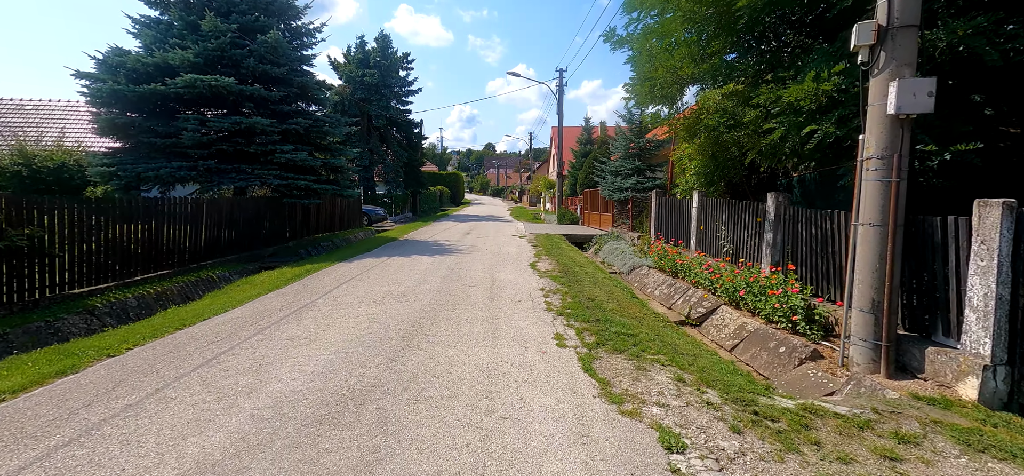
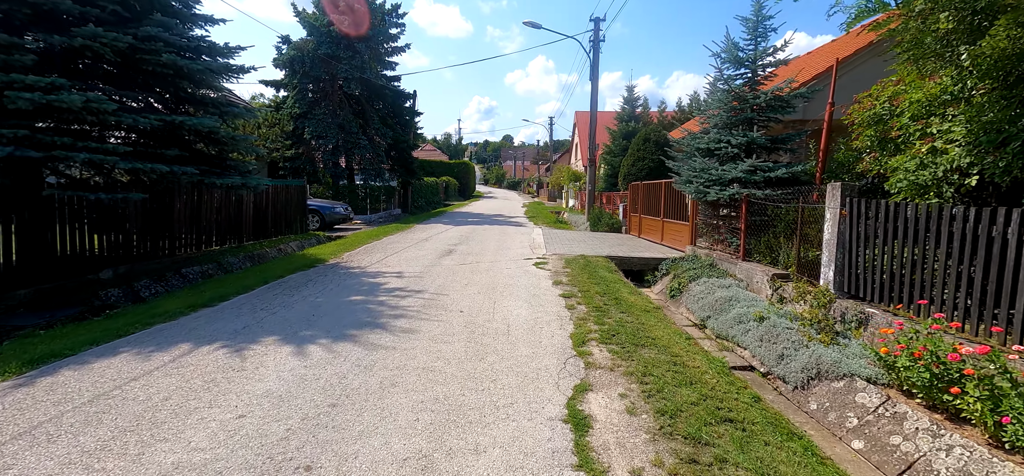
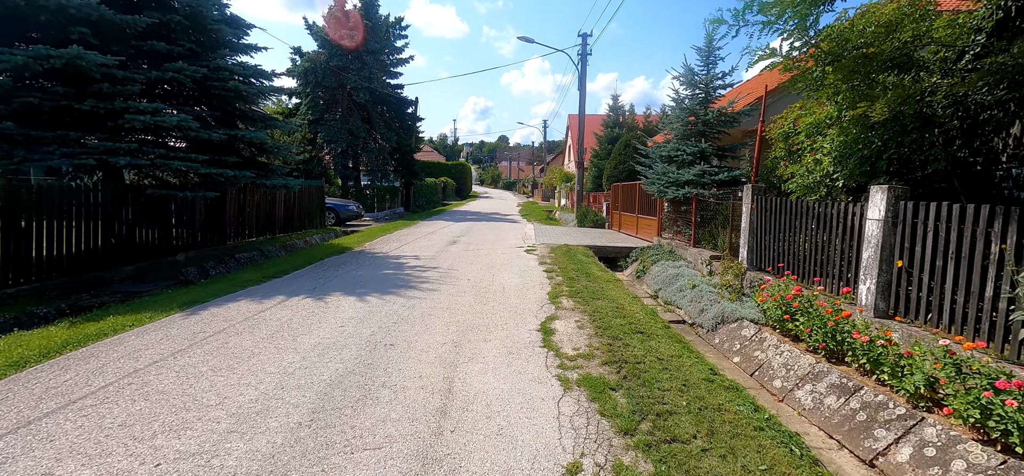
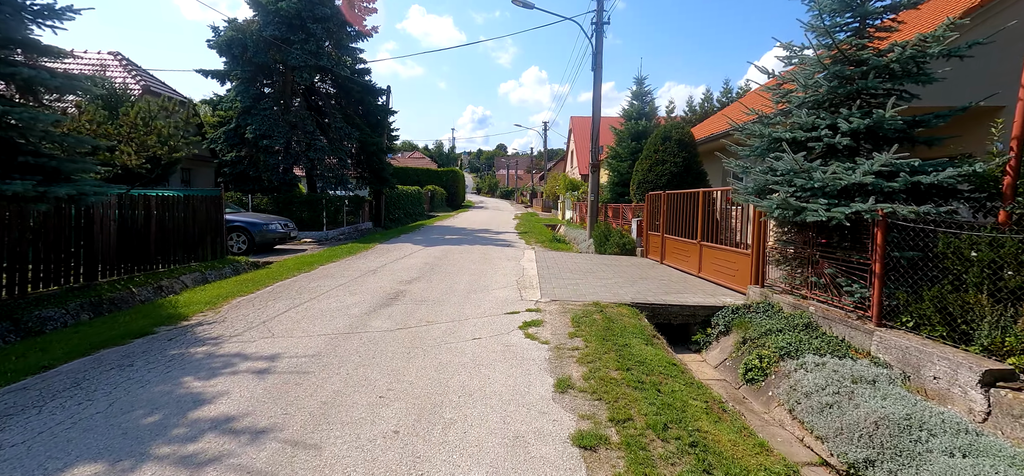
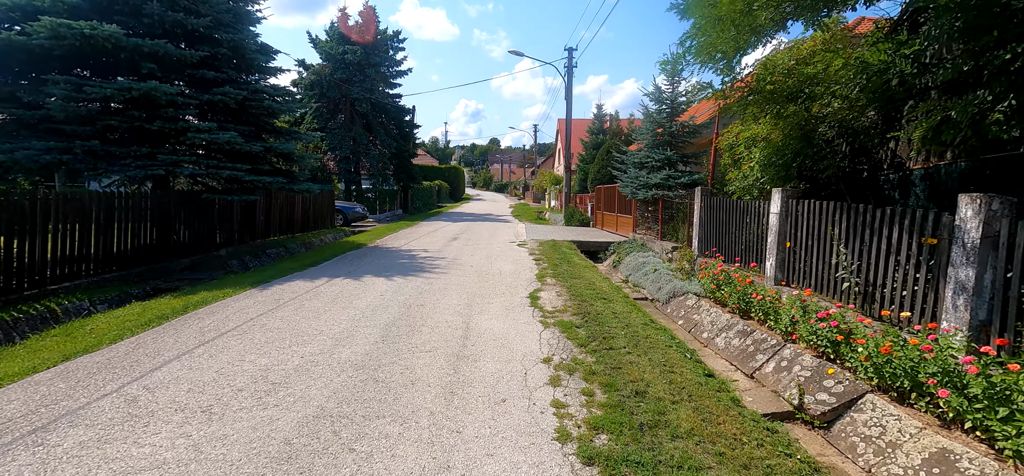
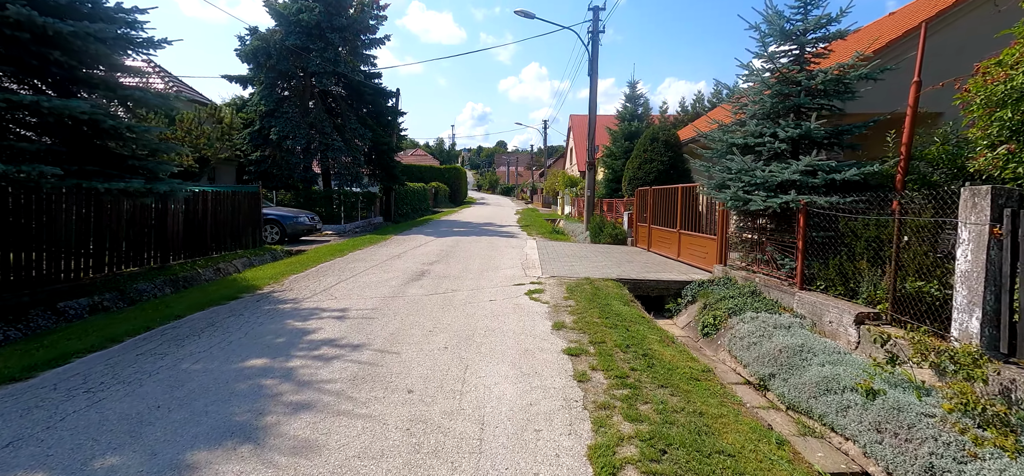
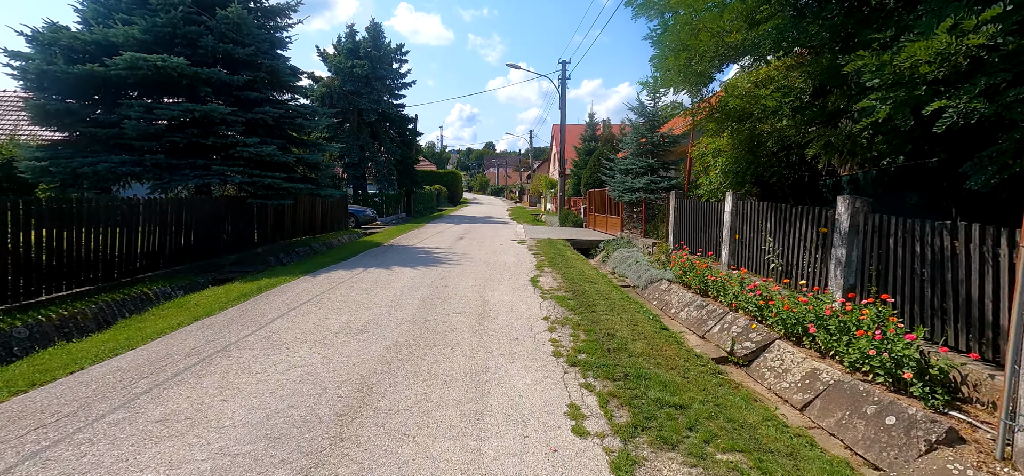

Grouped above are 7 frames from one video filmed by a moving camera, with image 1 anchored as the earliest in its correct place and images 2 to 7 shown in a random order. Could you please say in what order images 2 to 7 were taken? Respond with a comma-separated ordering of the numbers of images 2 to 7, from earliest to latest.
7, 5, 3, 2, 6, 4
